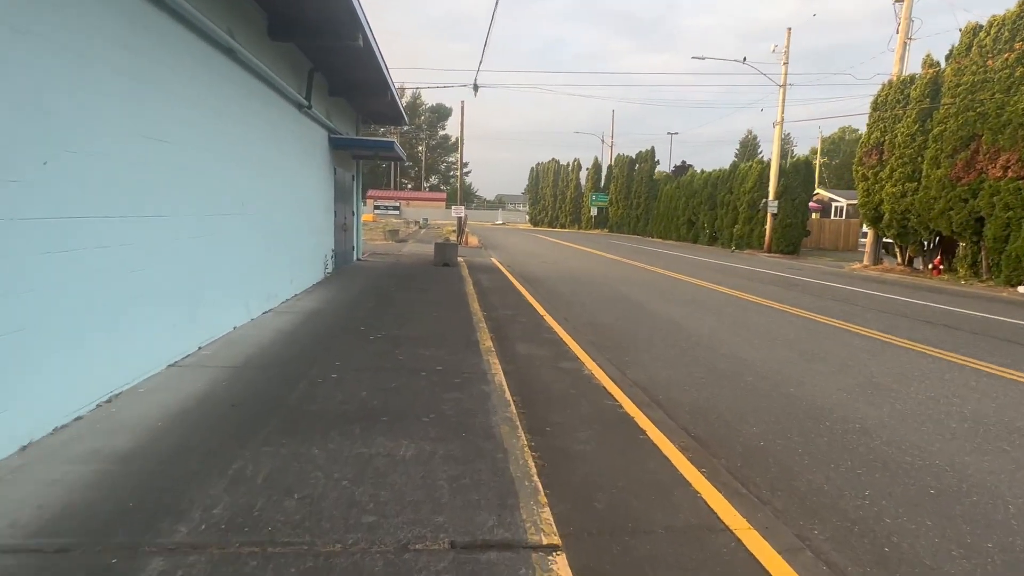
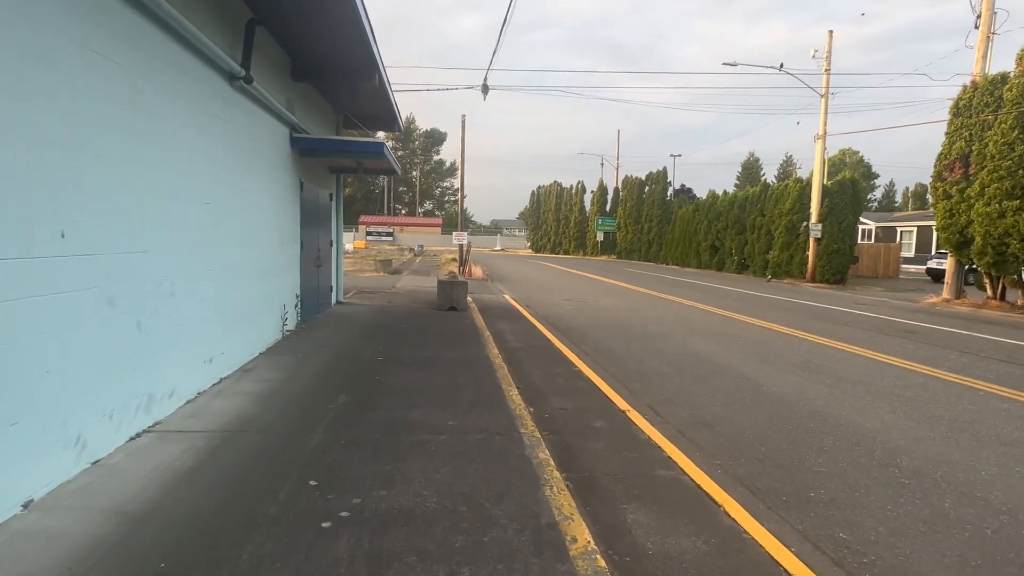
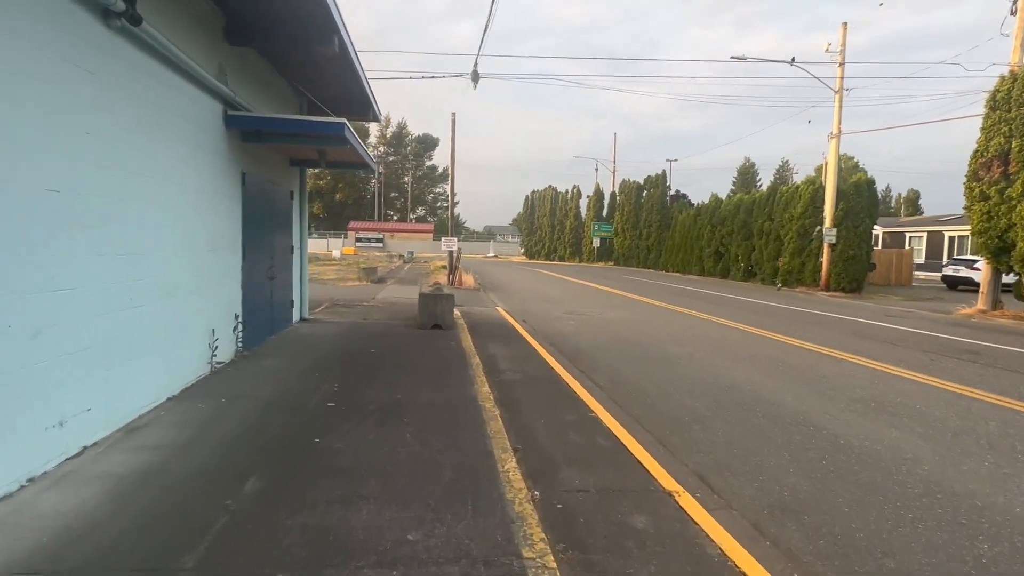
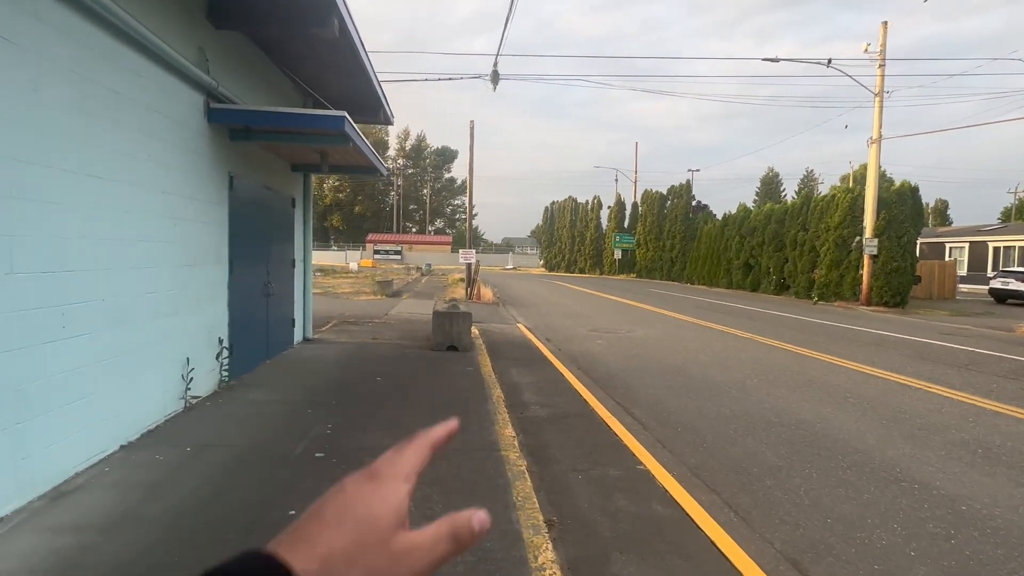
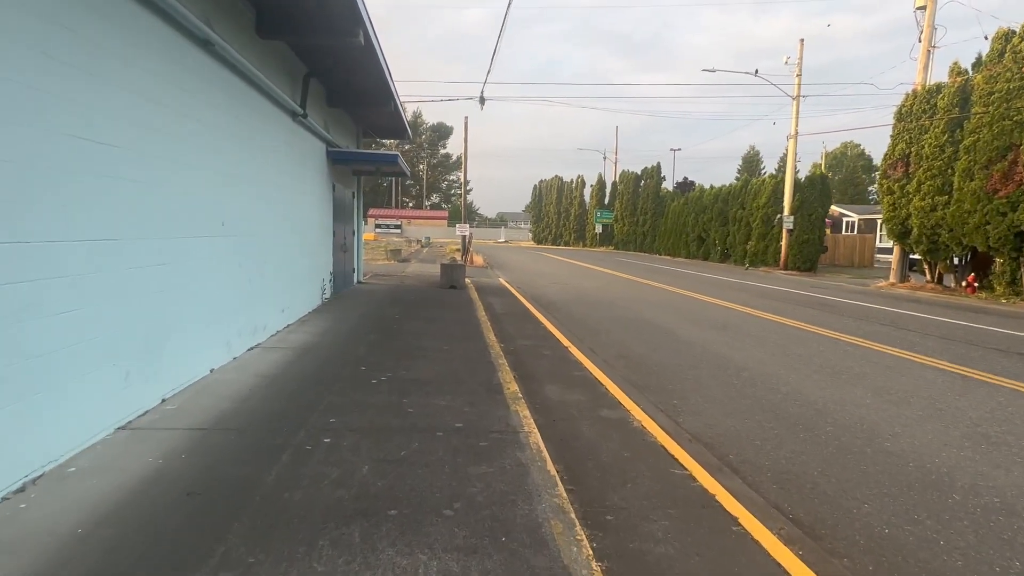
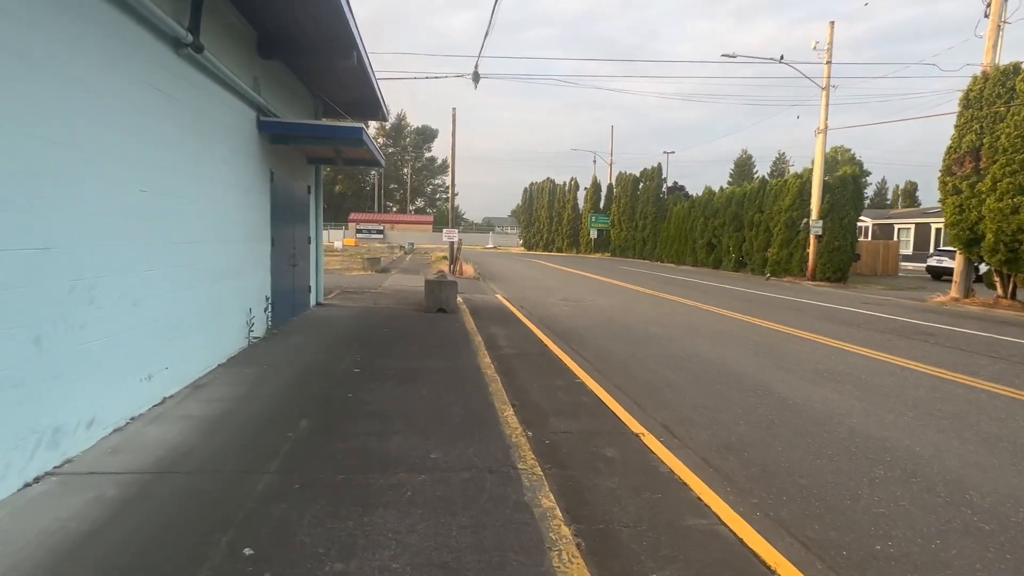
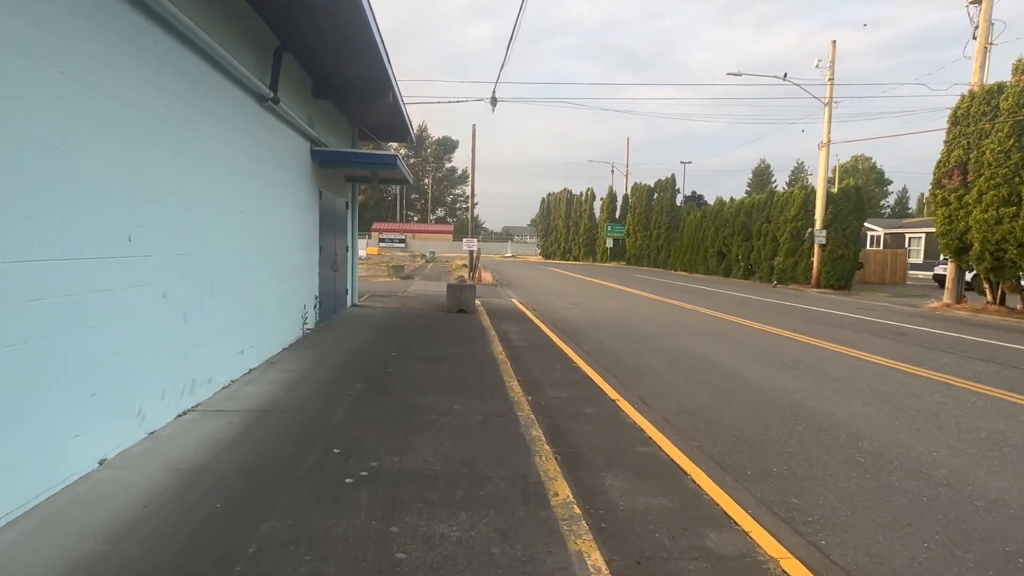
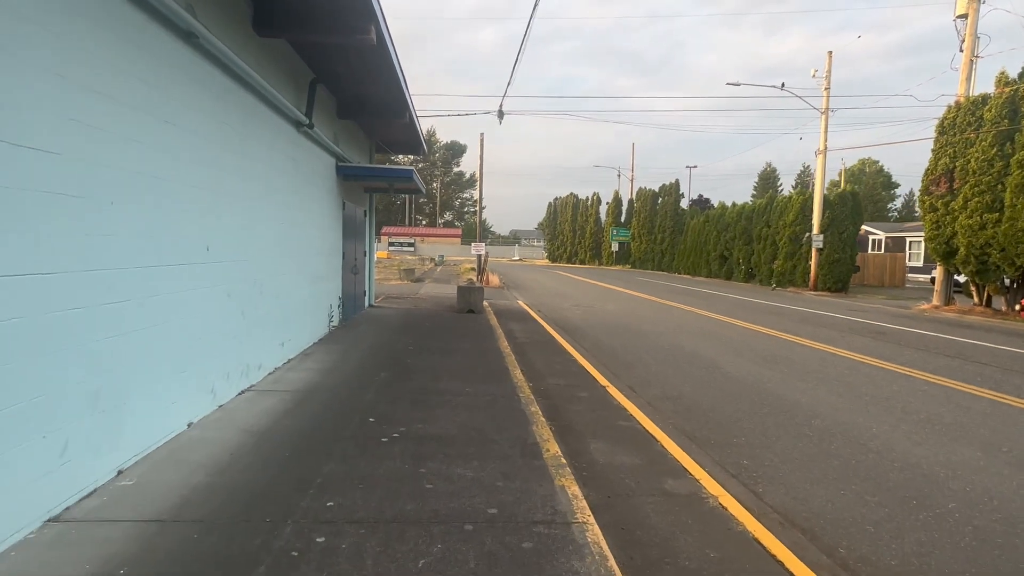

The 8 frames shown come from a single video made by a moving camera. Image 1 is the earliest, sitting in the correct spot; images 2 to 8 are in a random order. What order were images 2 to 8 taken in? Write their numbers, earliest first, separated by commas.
5, 8, 7, 2, 6, 3, 4
